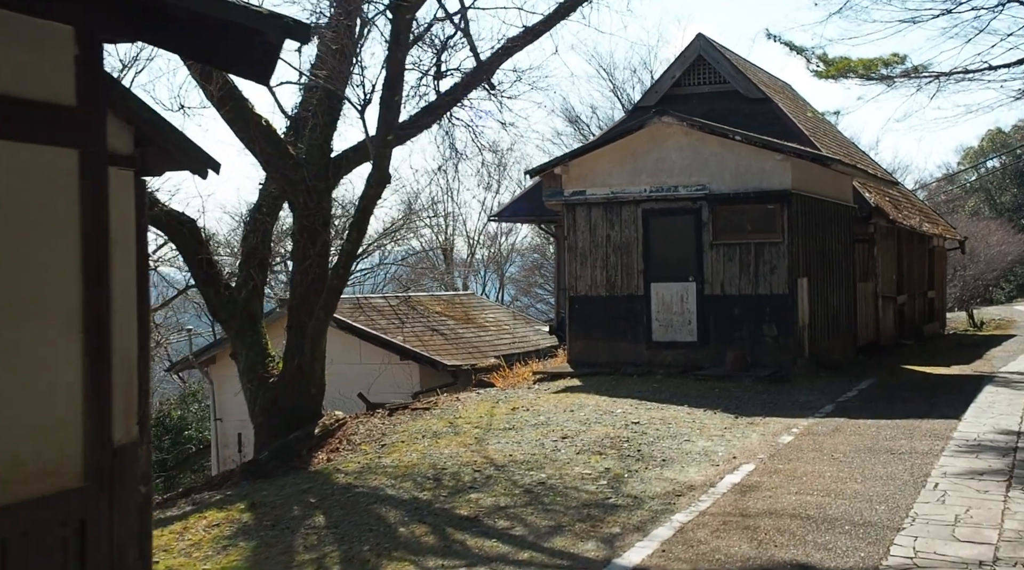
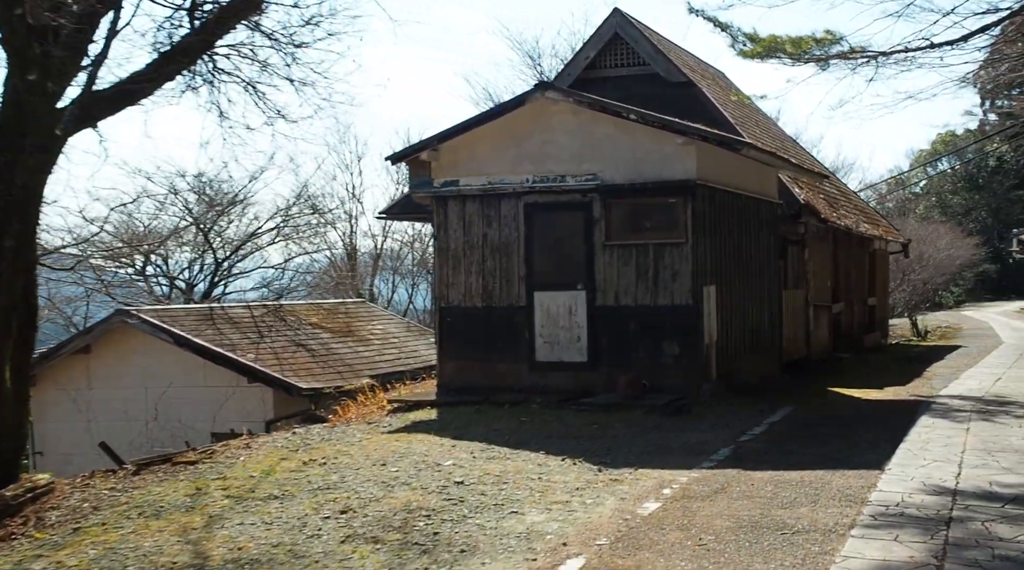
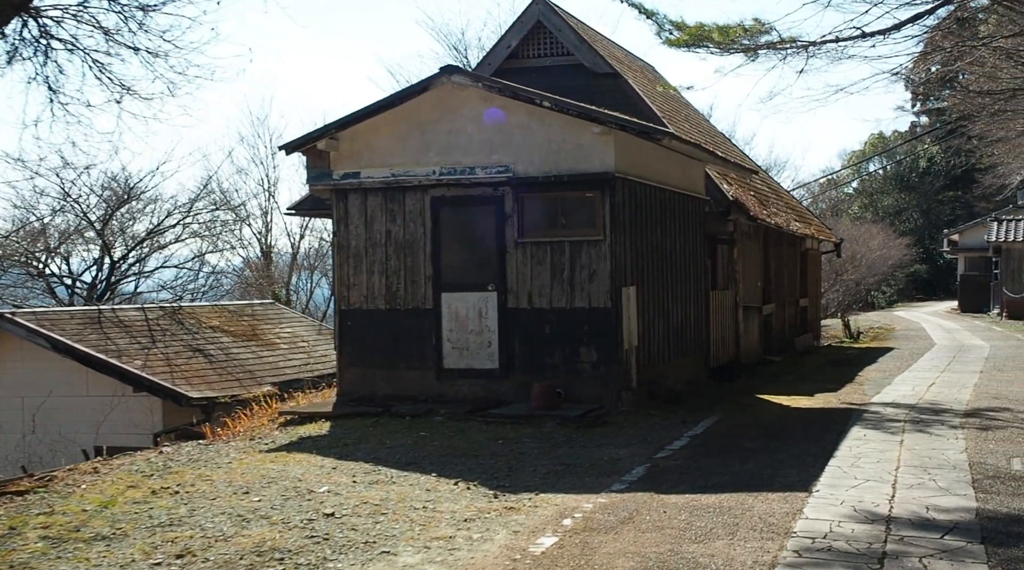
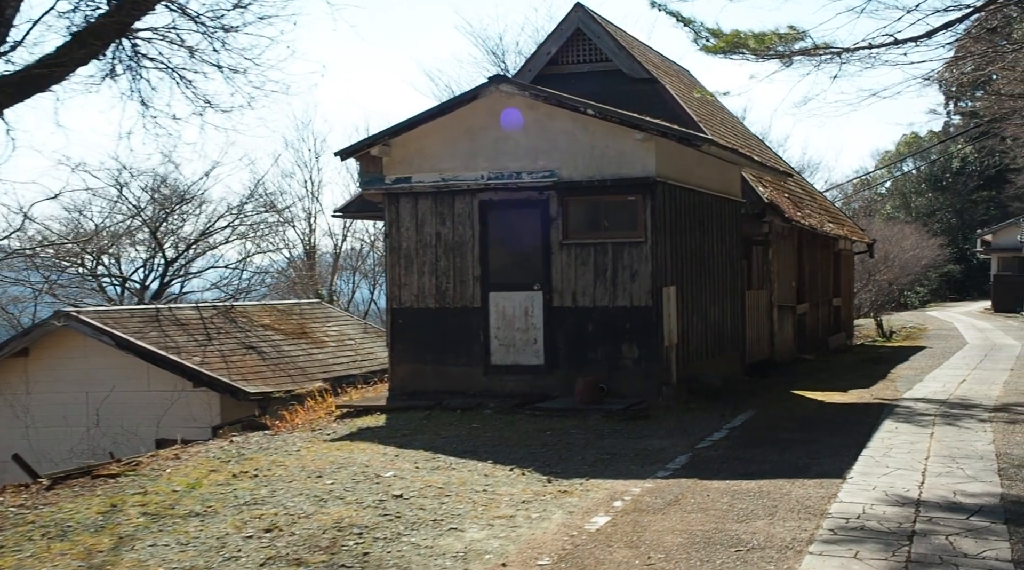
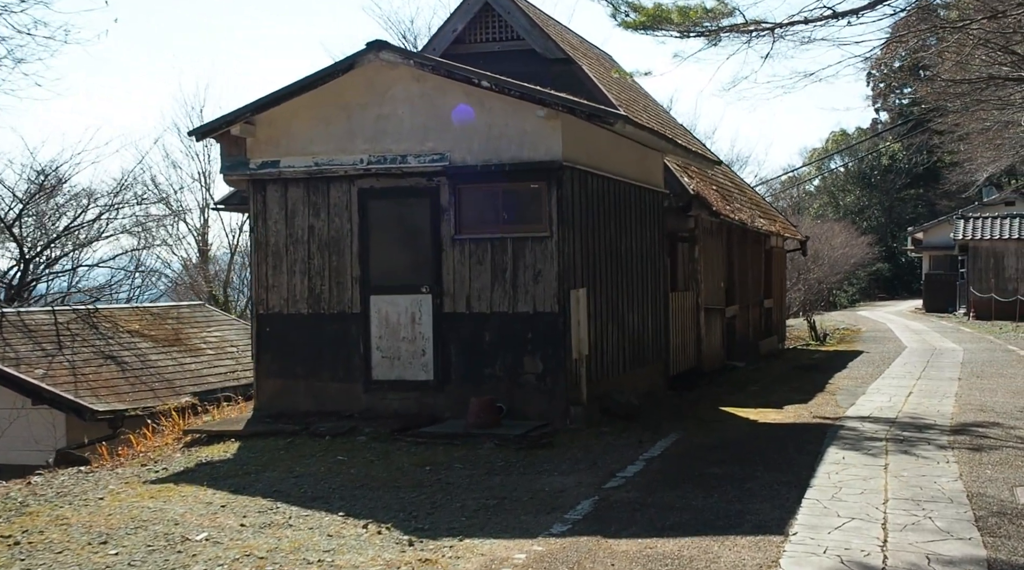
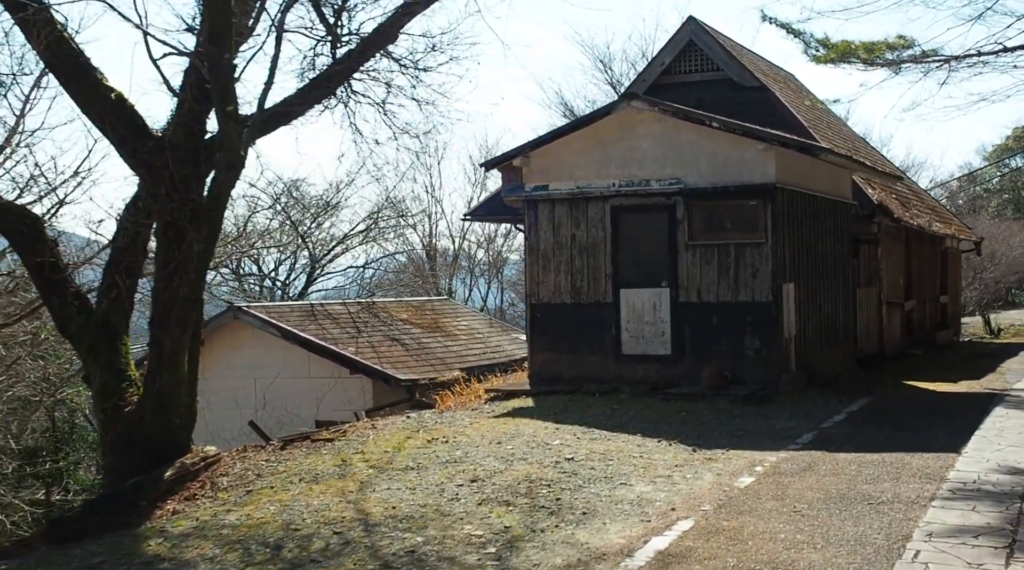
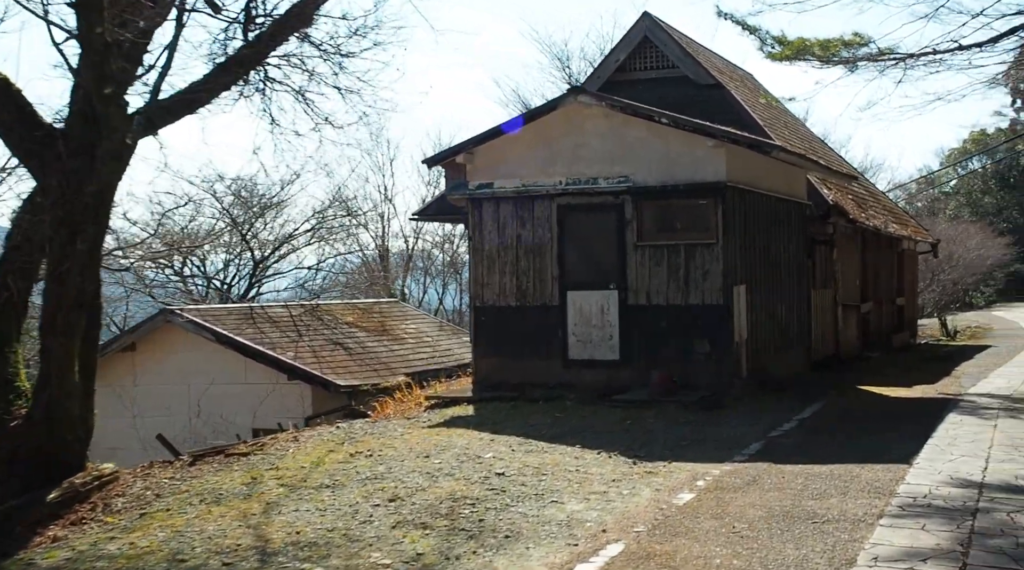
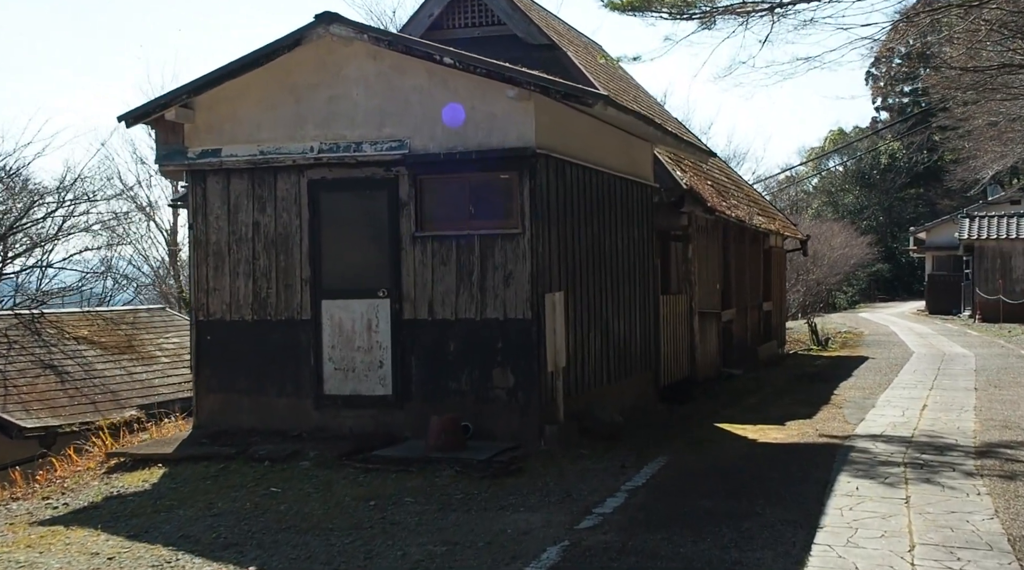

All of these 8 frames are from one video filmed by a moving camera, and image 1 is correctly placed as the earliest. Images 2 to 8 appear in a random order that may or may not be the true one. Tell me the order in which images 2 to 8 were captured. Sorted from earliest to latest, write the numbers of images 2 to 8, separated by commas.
6, 7, 2, 4, 3, 5, 8
